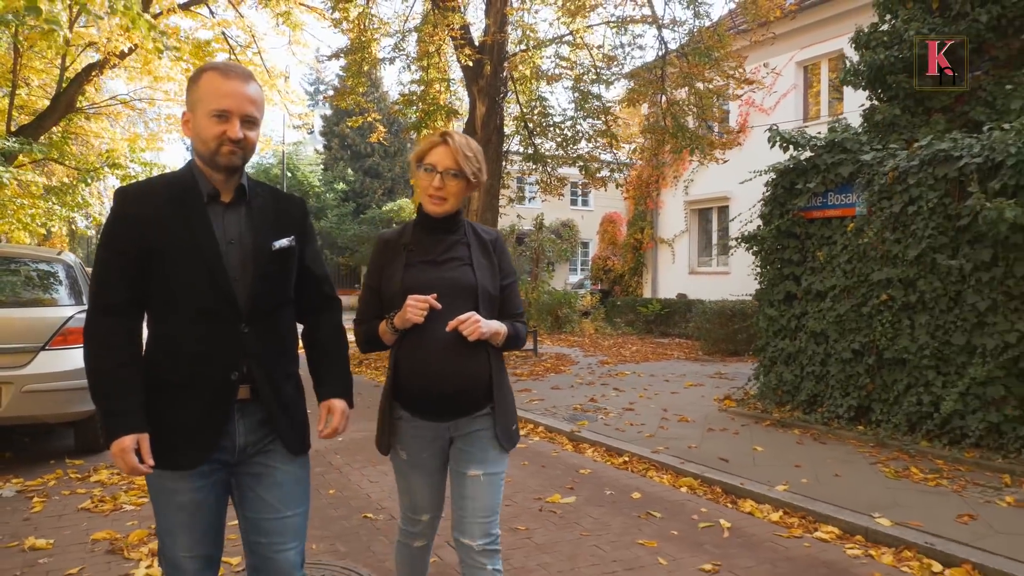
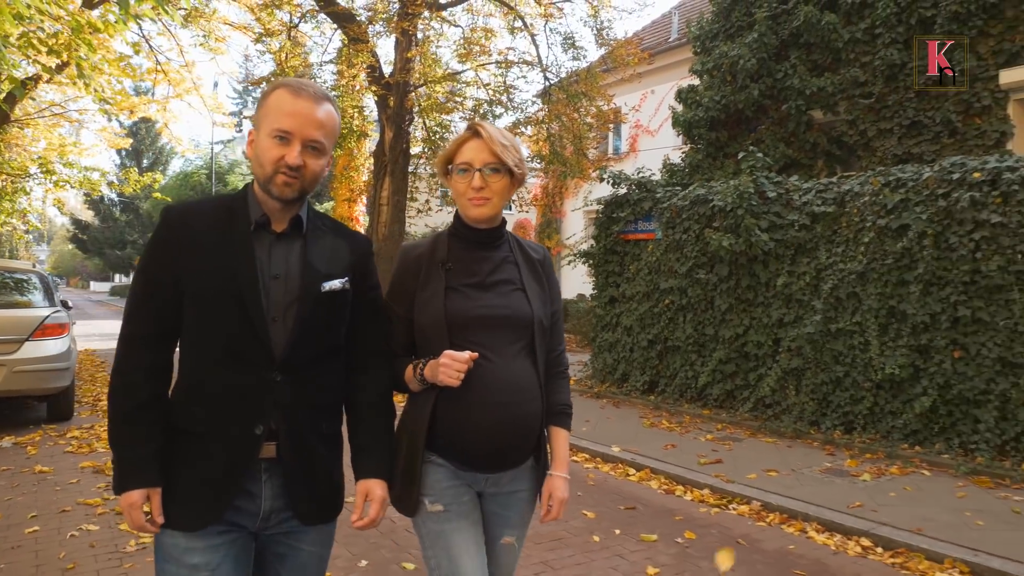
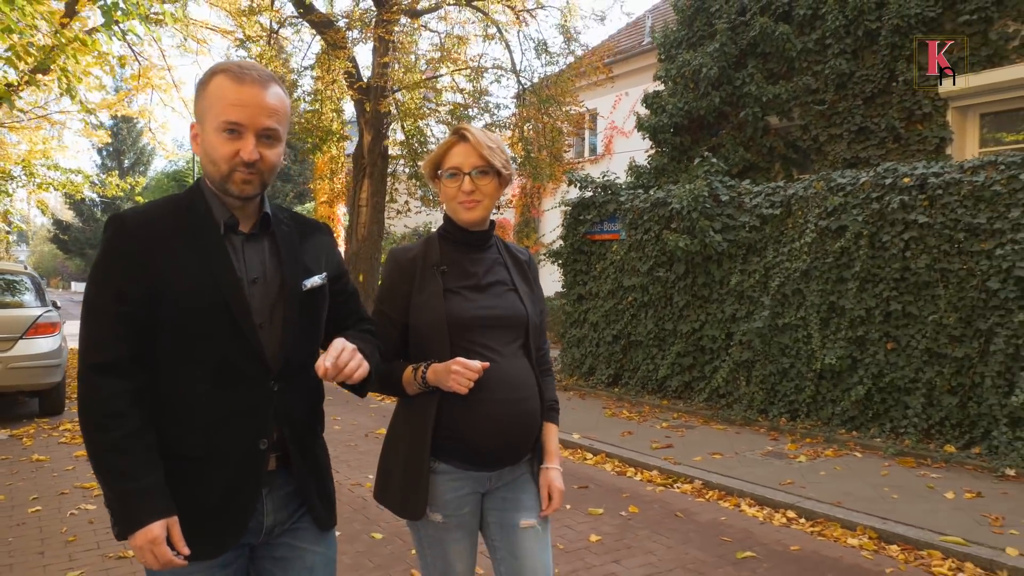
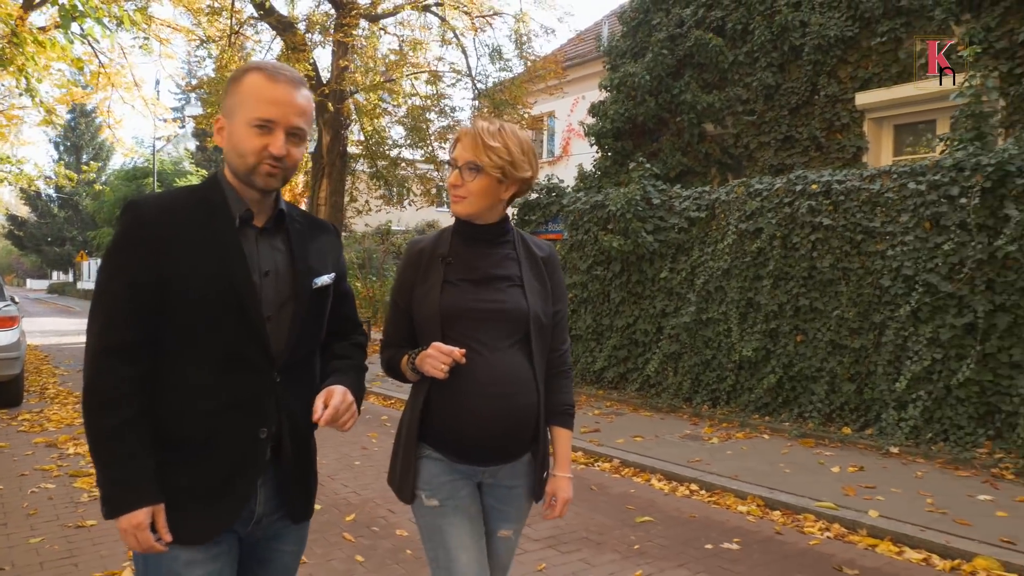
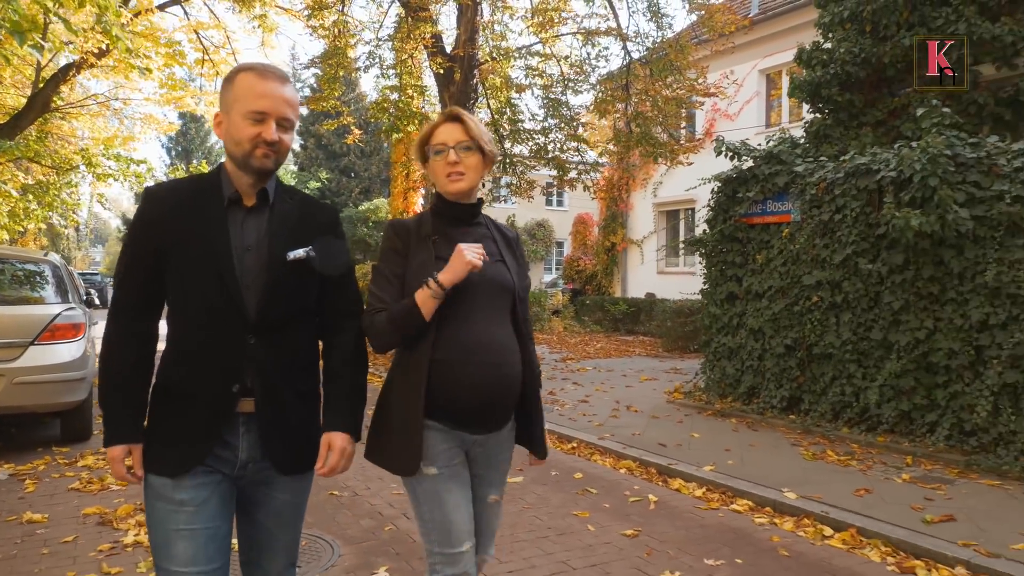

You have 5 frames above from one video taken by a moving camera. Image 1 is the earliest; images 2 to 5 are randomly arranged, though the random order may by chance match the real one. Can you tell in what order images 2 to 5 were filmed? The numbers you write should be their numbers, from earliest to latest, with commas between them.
5, 2, 3, 4
